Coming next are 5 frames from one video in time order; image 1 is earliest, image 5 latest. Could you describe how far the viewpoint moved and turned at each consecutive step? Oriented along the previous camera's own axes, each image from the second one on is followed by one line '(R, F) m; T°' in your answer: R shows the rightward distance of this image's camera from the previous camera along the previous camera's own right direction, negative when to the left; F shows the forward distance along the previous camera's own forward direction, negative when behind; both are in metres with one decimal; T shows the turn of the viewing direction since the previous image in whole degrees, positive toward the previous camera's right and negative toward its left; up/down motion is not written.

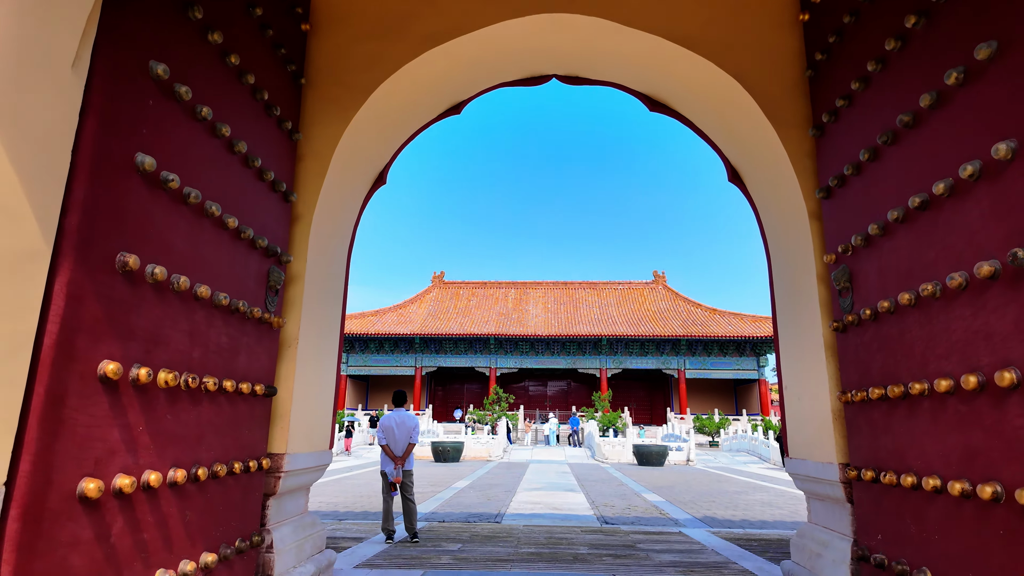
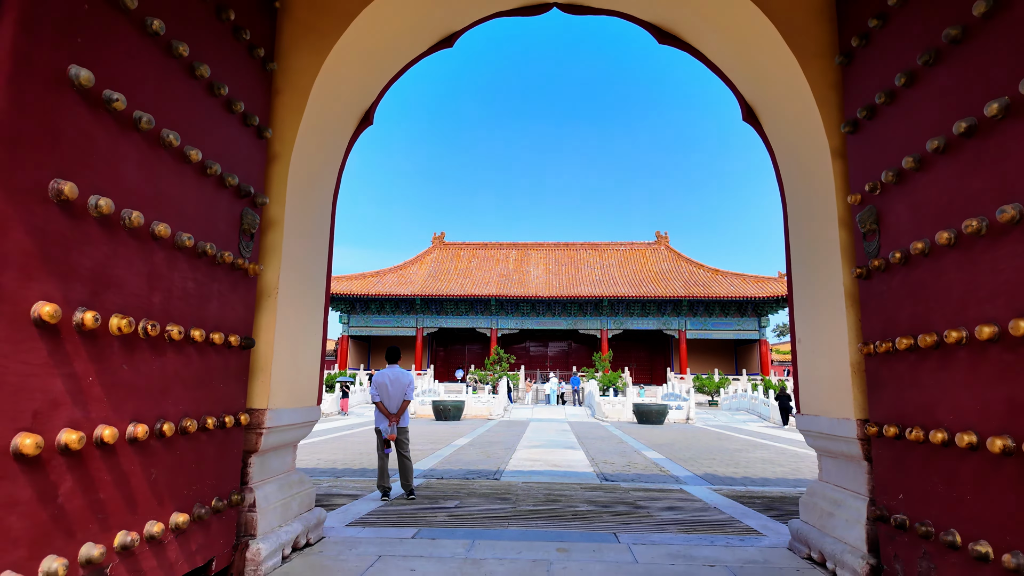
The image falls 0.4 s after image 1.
(0.0, +0.2) m; 0°
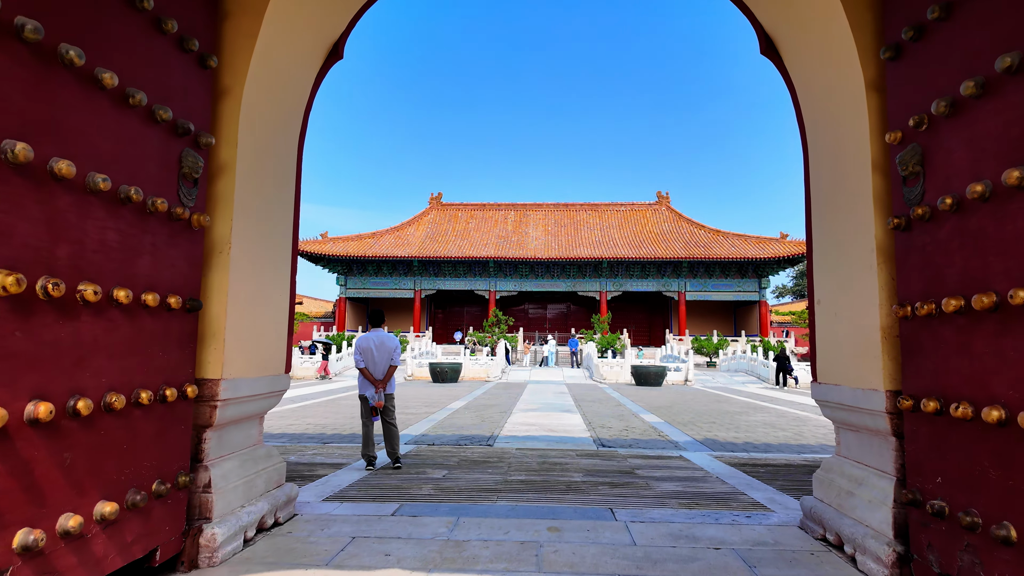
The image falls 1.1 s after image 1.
(+0.1, +0.3) m; 0°
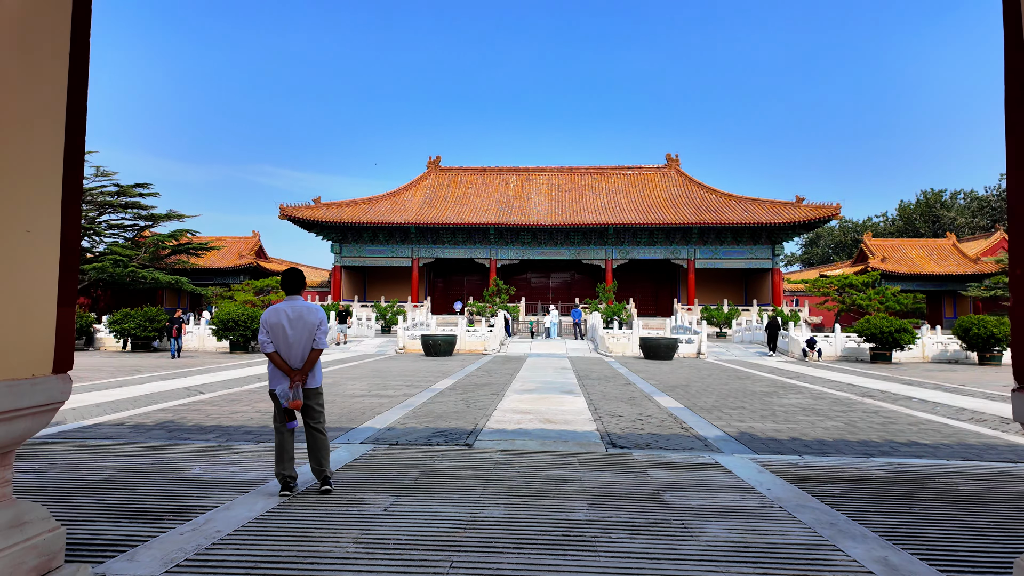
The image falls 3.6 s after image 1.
(+0.2, +1.3) m; 0°
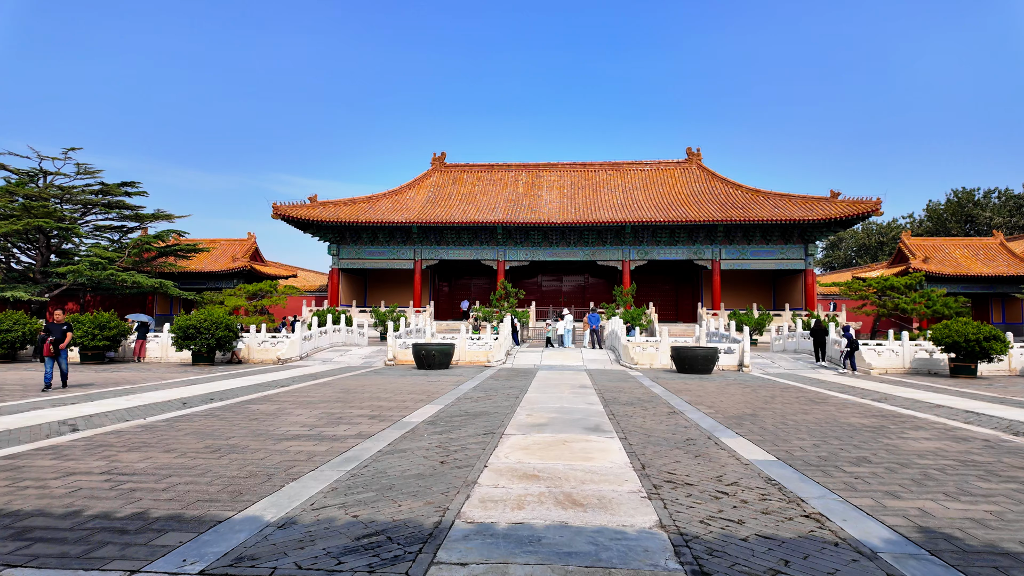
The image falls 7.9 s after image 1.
(+0.1, +2.3) m; -1°
